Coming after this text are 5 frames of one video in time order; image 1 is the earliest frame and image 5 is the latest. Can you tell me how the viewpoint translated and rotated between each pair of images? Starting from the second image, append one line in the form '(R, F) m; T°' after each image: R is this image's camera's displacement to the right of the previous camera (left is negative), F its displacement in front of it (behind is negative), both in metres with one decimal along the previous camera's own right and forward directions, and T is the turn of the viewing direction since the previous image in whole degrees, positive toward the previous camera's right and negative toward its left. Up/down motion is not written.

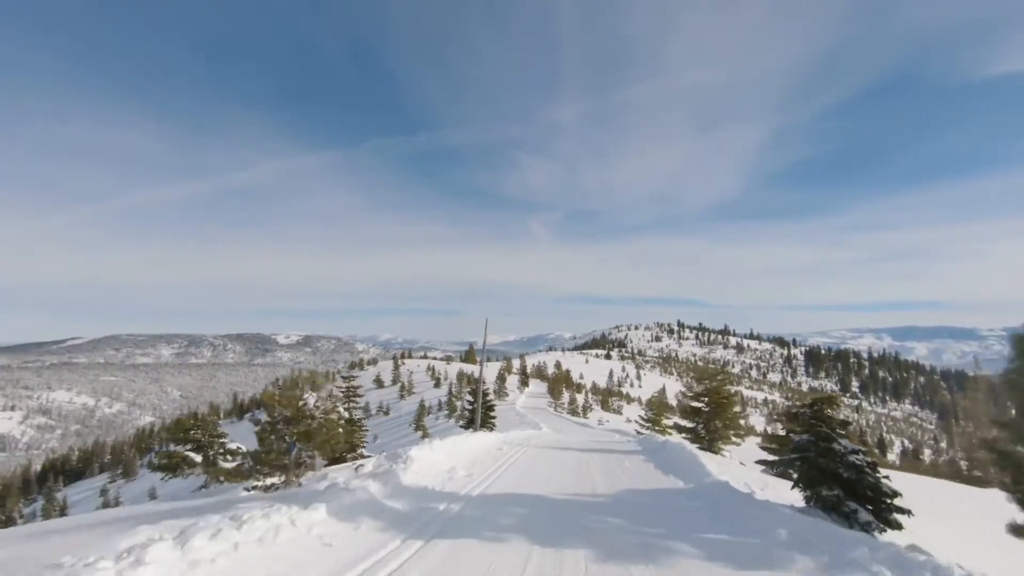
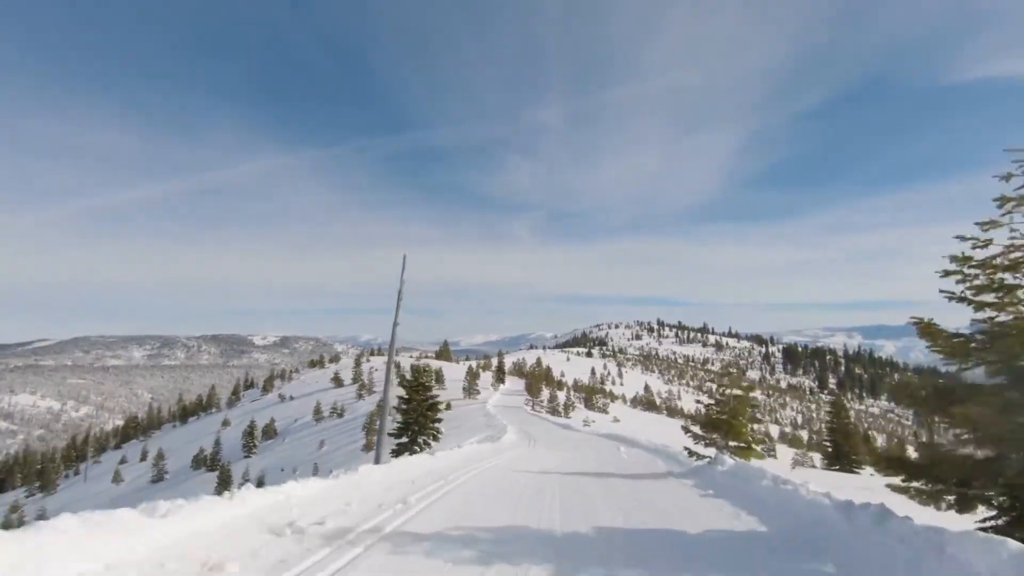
(+0.7, +4.9) m; +2°
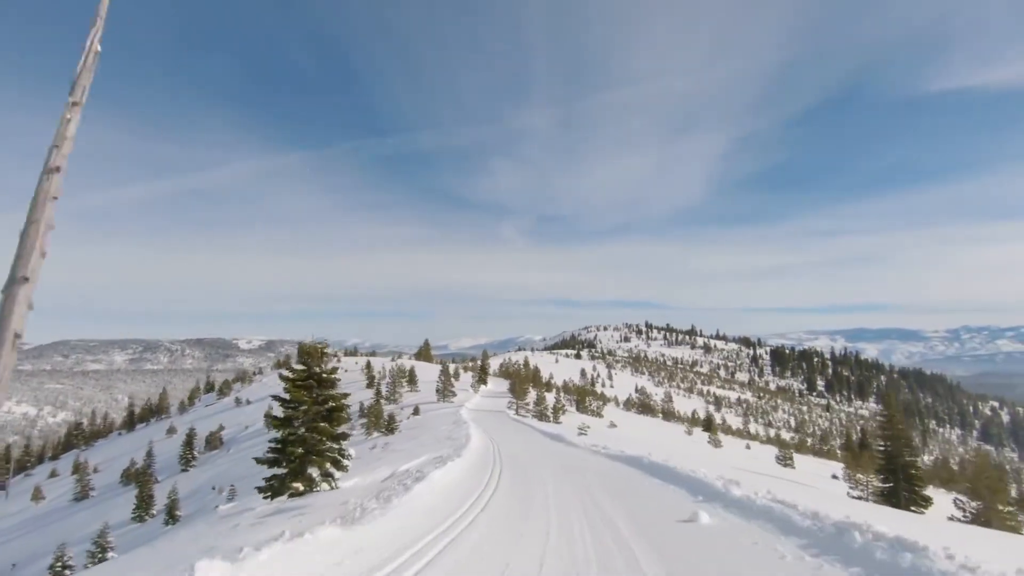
(+0.4, +4.5) m; +1°
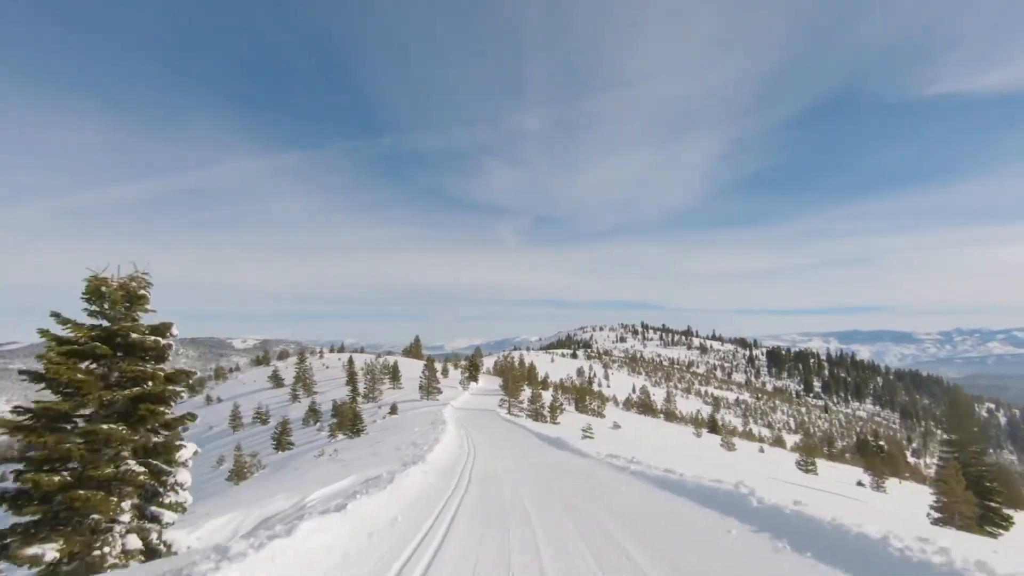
(+0.2, +3.1) m; +1°
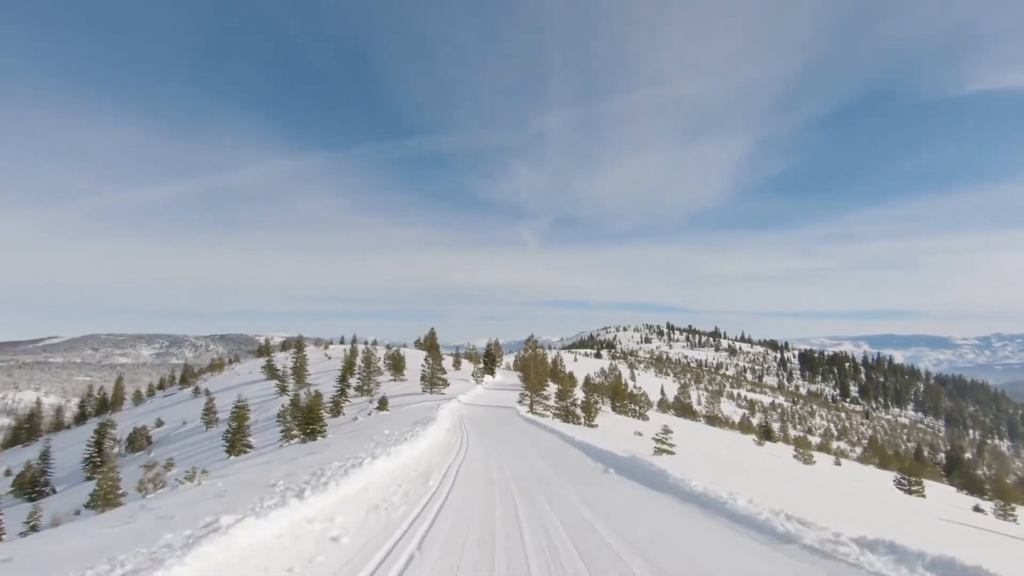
(-0.2, +5.1) m; -2°
